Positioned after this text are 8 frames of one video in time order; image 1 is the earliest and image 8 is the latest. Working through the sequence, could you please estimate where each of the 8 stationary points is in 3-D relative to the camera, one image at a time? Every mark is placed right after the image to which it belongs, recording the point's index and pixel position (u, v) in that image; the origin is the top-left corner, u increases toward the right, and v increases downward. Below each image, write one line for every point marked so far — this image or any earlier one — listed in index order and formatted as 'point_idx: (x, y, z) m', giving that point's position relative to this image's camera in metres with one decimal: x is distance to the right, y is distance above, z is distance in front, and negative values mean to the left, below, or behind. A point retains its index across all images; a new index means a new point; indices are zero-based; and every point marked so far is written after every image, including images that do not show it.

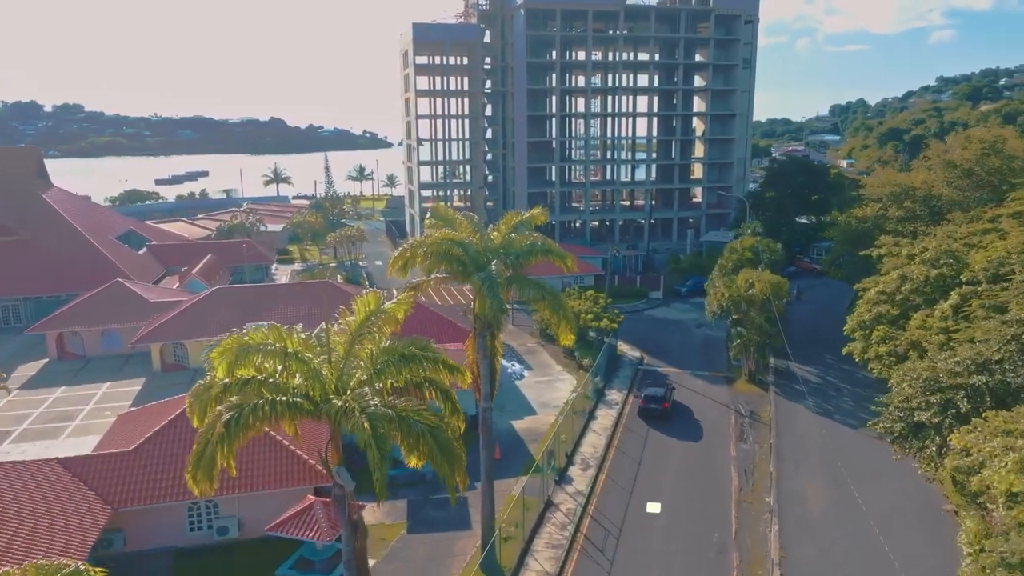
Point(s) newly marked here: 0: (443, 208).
0: (-2.0, +2.2, +19.8) m
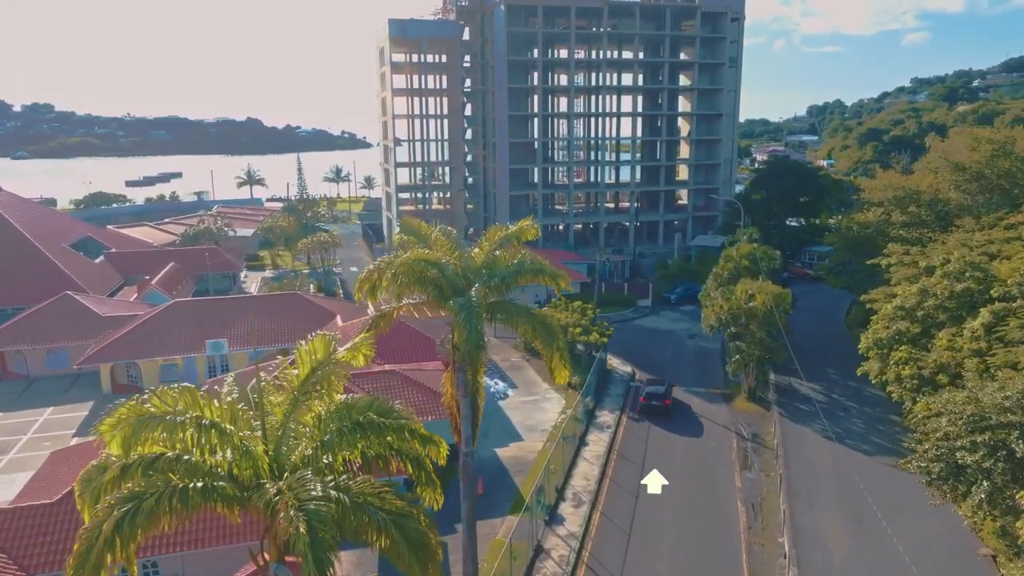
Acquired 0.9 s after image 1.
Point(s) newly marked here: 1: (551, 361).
0: (-2.3, +1.6, +17.1) m
1: (+0.9, -1.7, +16.6) m
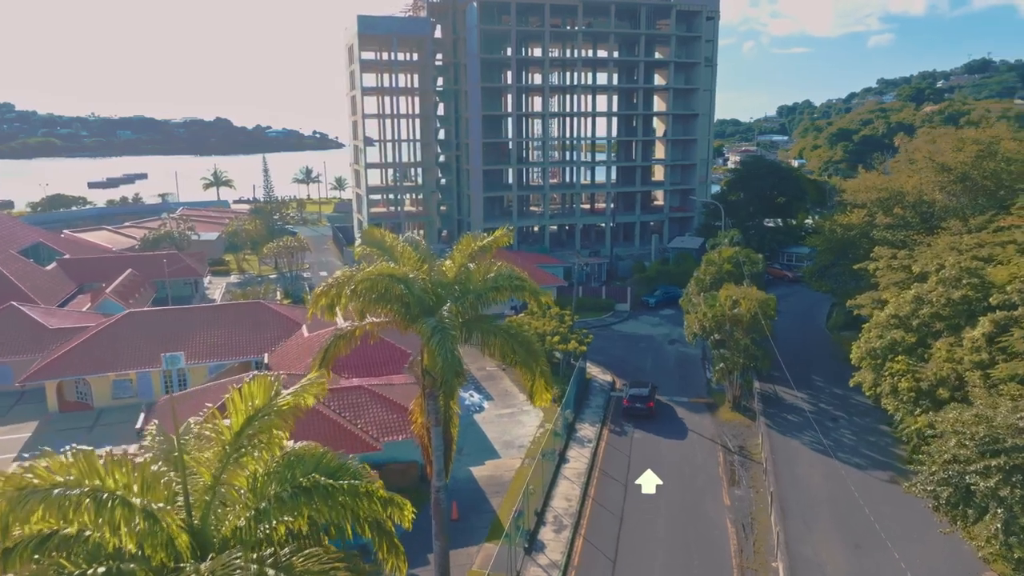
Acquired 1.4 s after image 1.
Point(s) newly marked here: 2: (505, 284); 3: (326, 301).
0: (-2.9, +1.2, +15.4) m
1: (+0.4, -2.1, +15.0) m
2: (-0.1, +0.1, +14.7) m
3: (-3.7, -0.3, +14.1) m
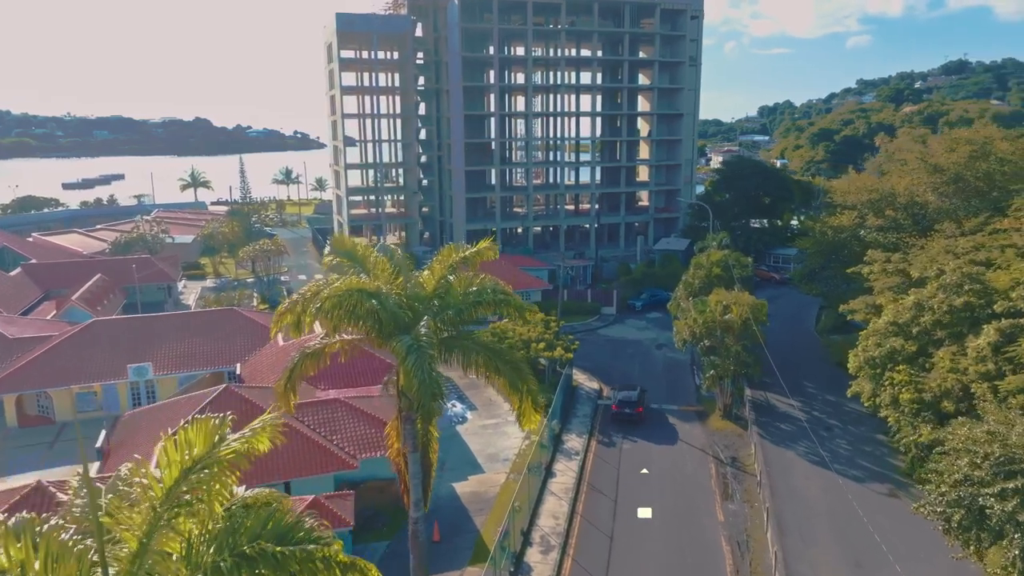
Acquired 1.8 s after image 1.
0: (-3.2, +1.0, +14.2) m
1: (+0.1, -2.3, +13.8) m
2: (-0.5, -0.2, +13.5) m
3: (-4.0, -0.6, +12.8) m
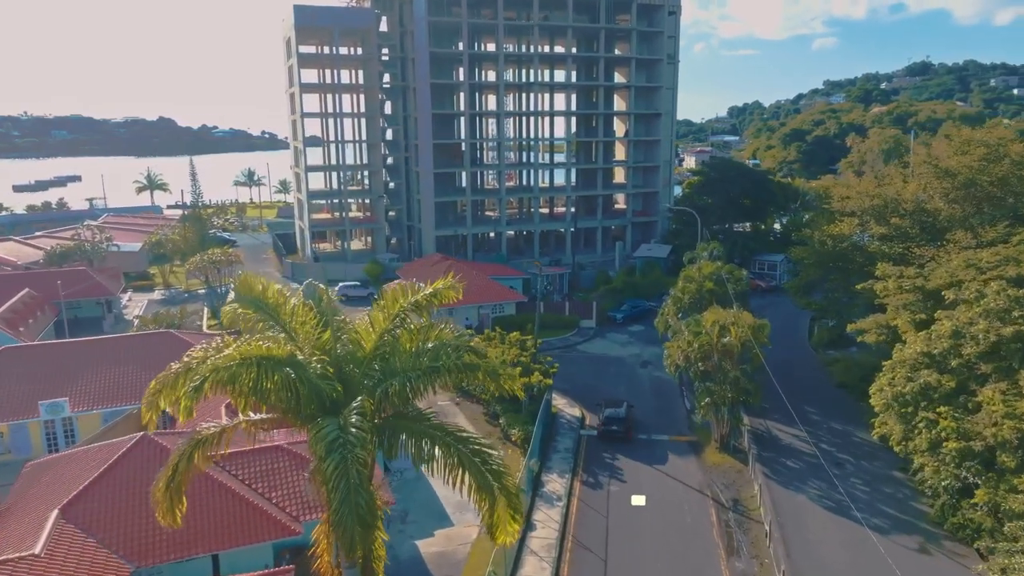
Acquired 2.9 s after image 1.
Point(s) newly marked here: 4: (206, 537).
0: (-3.7, +0.1, +10.5) m
1: (-0.4, -3.1, +10.3) m
2: (-0.9, -1.0, +9.9) m
3: (-4.4, -1.4, +9.1) m
4: (-8.1, -6.5, +18.4) m
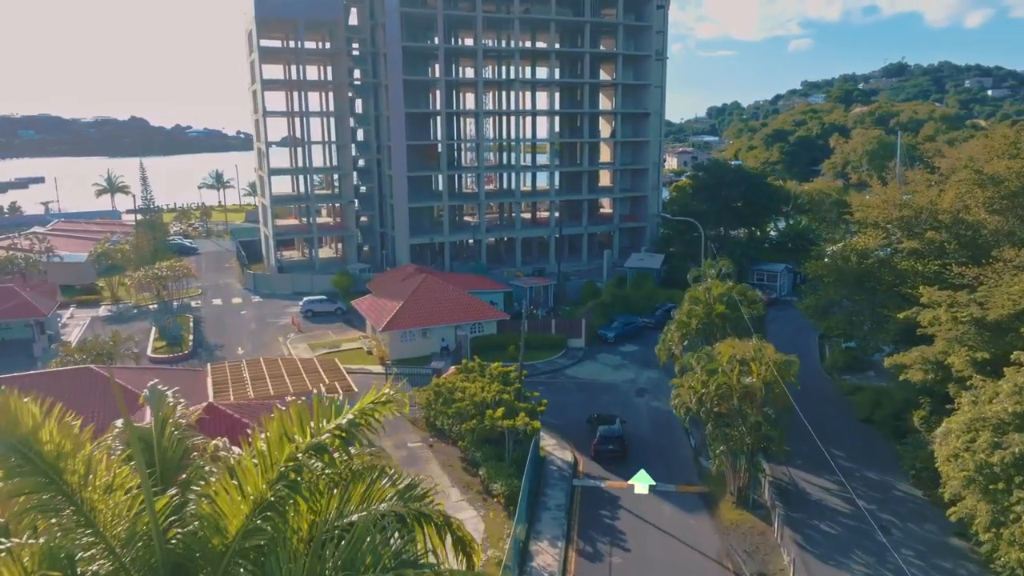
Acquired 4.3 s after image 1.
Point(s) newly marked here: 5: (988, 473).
0: (-3.8, -0.9, +6.0) m
1: (-0.5, -4.1, +5.9) m
2: (-1.0, -2.0, +5.5) m
3: (-4.5, -2.4, +4.6) m
4: (-8.4, -7.6, +13.8) m
5: (+10.5, -4.0, +15.4) m
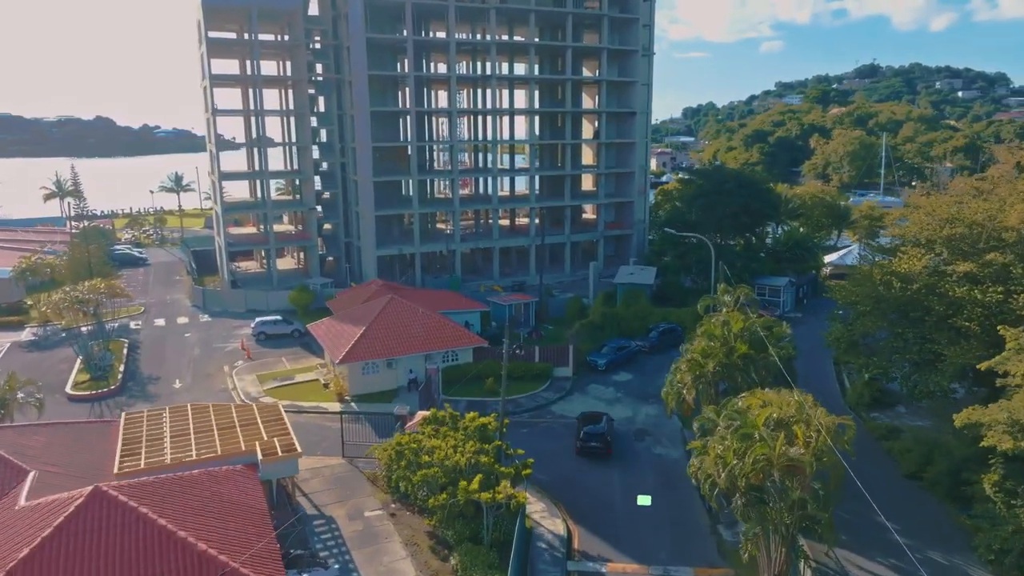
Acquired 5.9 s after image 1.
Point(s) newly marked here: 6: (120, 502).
0: (-3.8, -2.0, +0.7) m
1: (-0.4, -5.3, +0.7) m
2: (-1.0, -3.1, +0.4) m
3: (-4.4, -3.6, -0.7) m
4: (-8.6, -8.8, +8.4) m
5: (+10.2, -5.1, +10.7) m
6: (-10.0, -5.4, +18.0) m
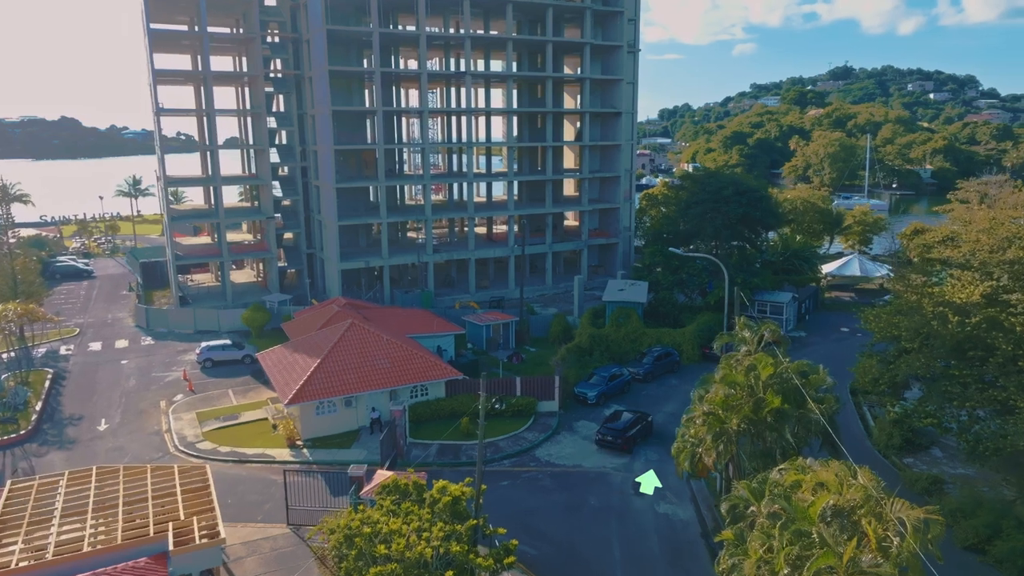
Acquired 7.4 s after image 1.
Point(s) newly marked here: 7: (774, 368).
0: (-3.7, -3.1, -4.0) m
1: (-0.2, -6.3, -3.9) m
2: (-0.8, -4.2, -4.2) m
3: (-4.2, -4.7, -5.4) m
4: (-8.6, -9.9, +3.5) m
5: (+10.1, -6.1, +6.4) m
6: (-10.4, -6.6, +13.1) m
7: (+7.1, -2.1, +19.1) m
